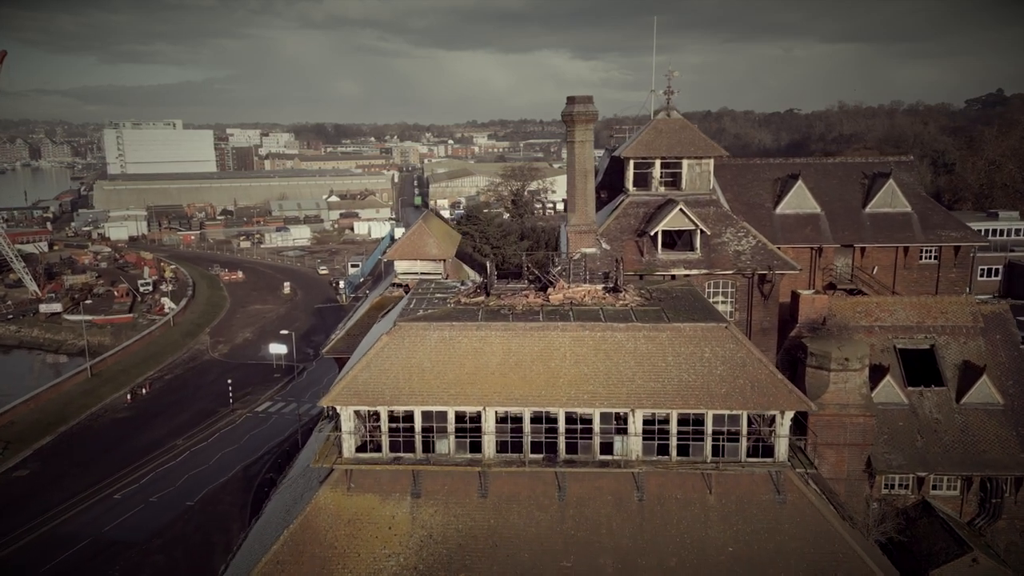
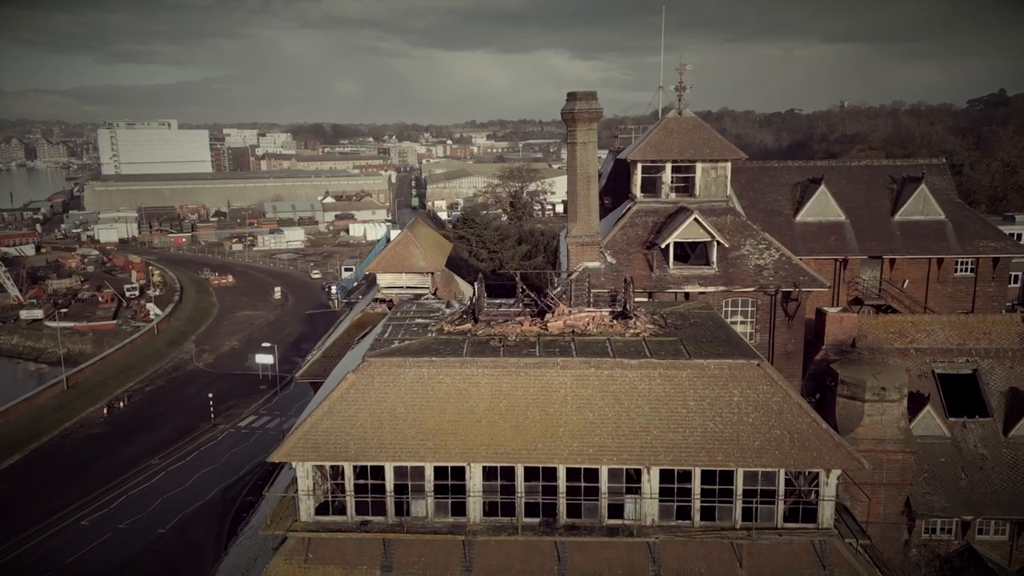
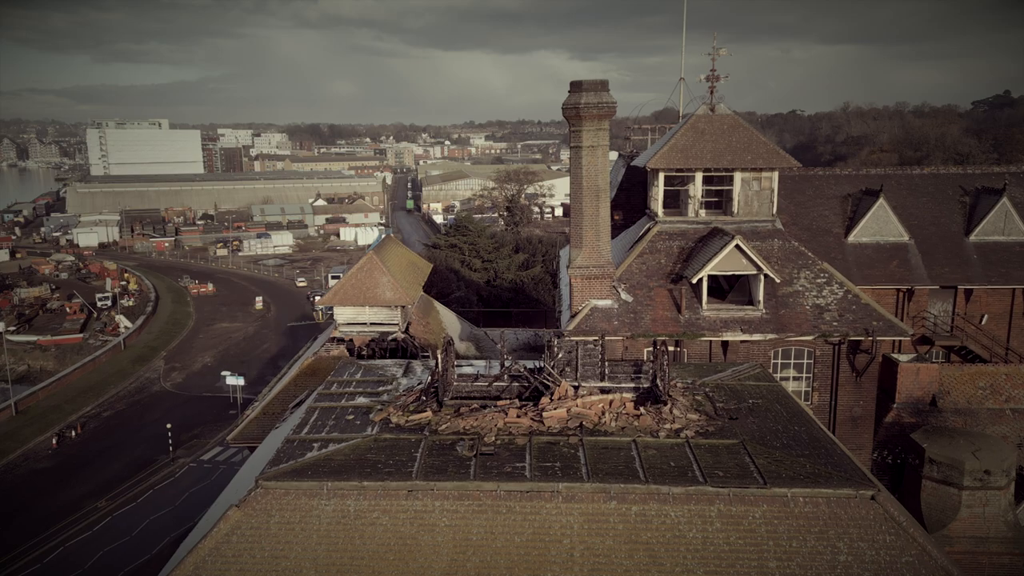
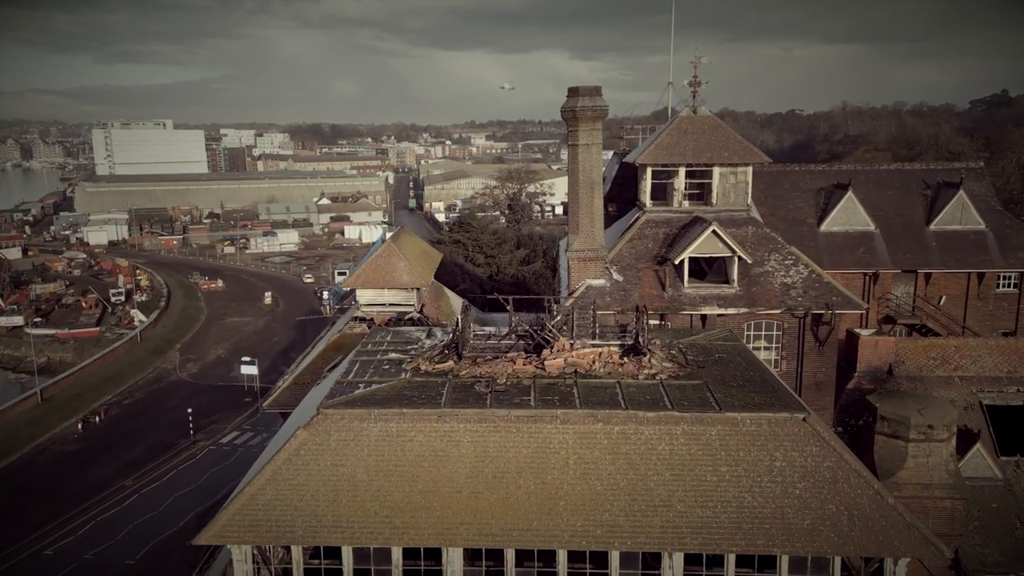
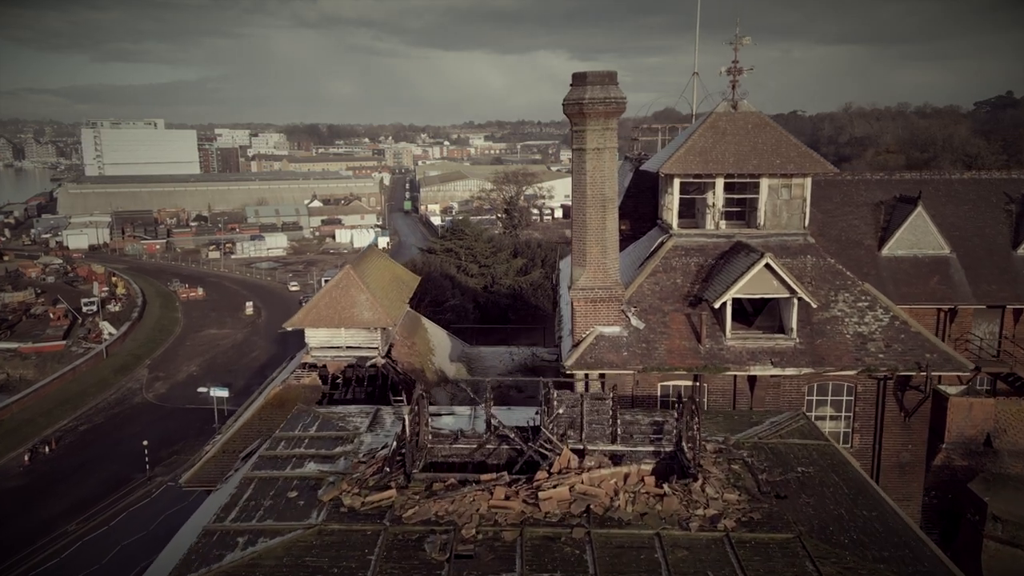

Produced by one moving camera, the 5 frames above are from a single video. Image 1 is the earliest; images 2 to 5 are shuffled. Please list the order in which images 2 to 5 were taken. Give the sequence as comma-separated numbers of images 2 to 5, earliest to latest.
2, 4, 3, 5
